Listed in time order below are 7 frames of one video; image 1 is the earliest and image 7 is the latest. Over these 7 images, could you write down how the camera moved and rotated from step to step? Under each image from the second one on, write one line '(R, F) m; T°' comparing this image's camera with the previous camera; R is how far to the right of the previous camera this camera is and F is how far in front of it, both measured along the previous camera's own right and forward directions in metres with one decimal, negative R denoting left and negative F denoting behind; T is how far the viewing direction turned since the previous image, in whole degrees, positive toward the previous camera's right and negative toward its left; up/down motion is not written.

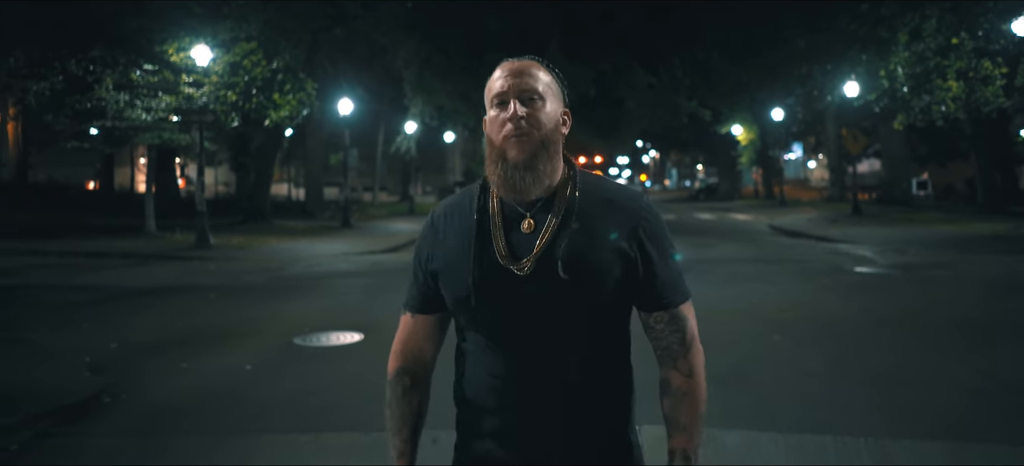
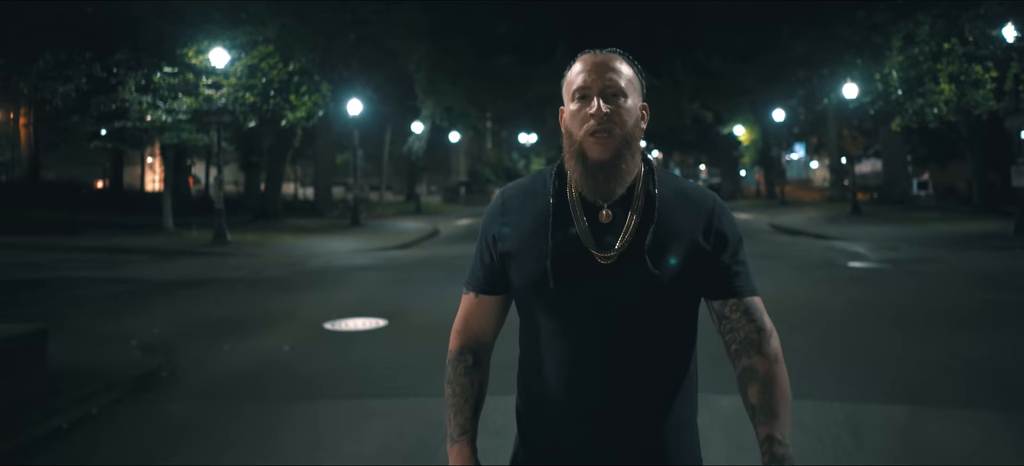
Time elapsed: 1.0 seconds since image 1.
(-0.1, -0.8) m; 0°
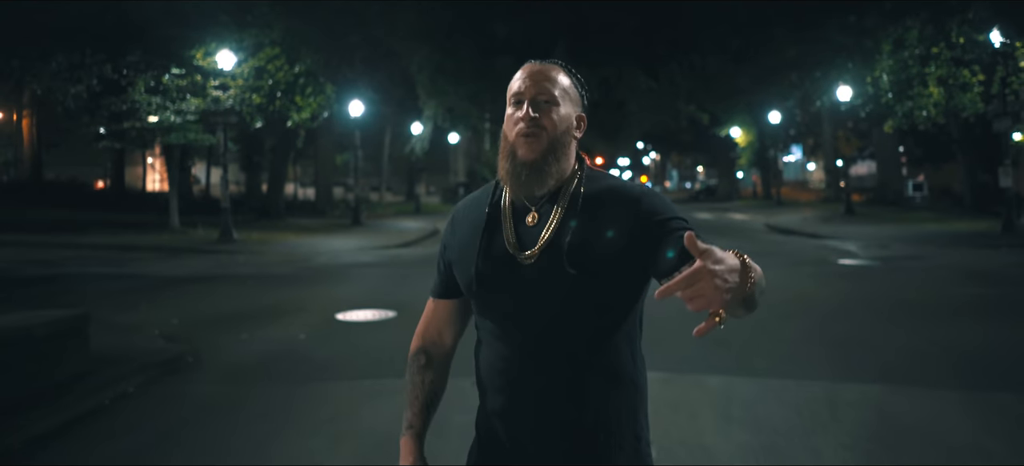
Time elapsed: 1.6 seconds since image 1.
(-0.1, -0.6) m; 0°
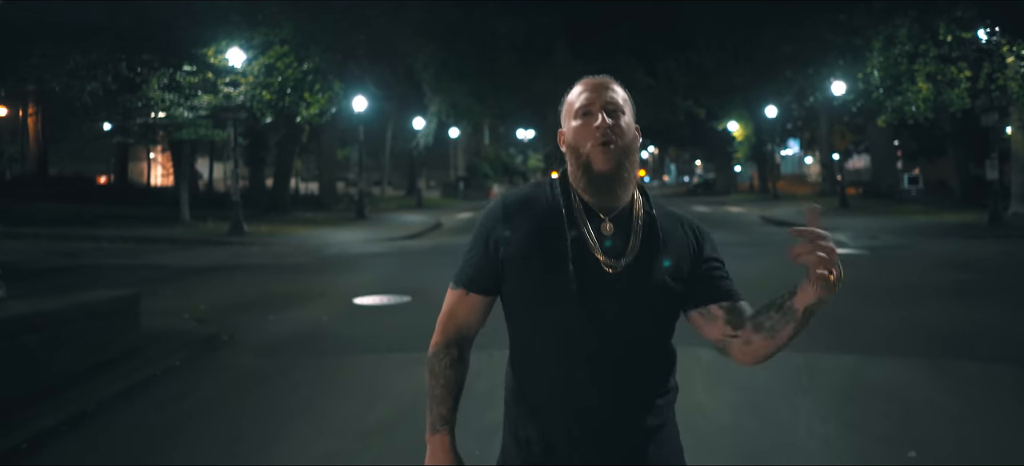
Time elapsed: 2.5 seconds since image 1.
(-0.1, -0.8) m; 0°
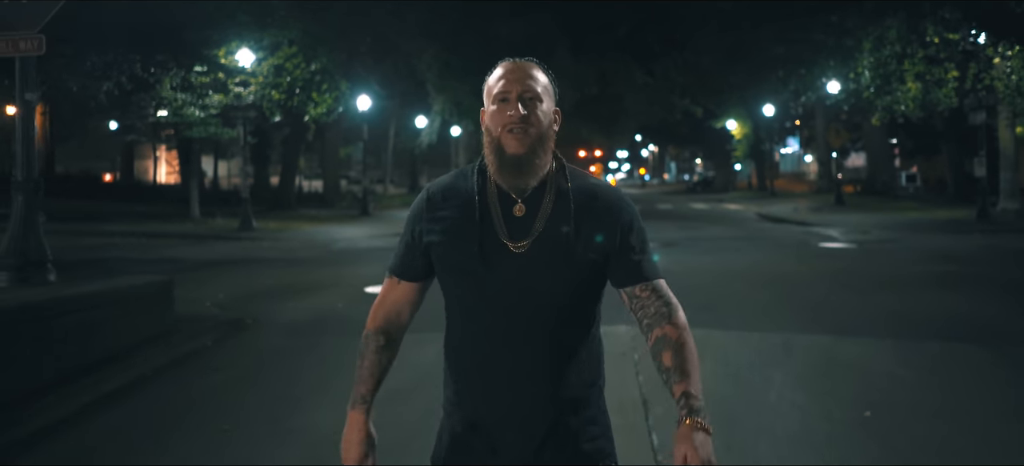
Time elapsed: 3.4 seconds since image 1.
(0.0, -0.7) m; 0°
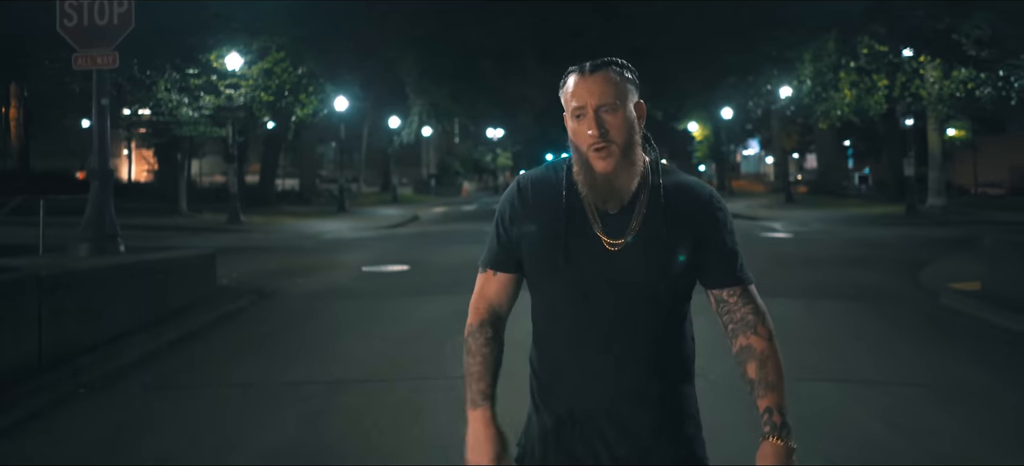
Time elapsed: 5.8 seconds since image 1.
(-0.2, -2.0) m; +2°
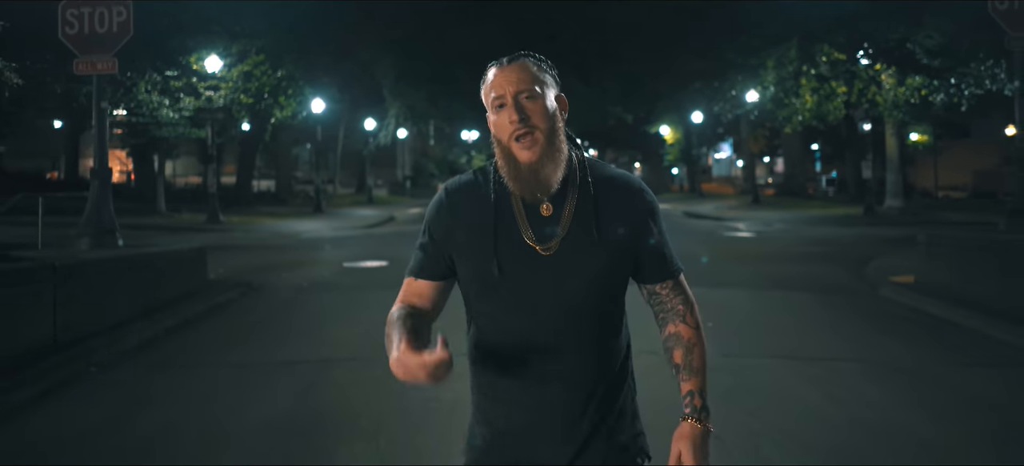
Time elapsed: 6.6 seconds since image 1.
(0.0, -0.8) m; +1°
